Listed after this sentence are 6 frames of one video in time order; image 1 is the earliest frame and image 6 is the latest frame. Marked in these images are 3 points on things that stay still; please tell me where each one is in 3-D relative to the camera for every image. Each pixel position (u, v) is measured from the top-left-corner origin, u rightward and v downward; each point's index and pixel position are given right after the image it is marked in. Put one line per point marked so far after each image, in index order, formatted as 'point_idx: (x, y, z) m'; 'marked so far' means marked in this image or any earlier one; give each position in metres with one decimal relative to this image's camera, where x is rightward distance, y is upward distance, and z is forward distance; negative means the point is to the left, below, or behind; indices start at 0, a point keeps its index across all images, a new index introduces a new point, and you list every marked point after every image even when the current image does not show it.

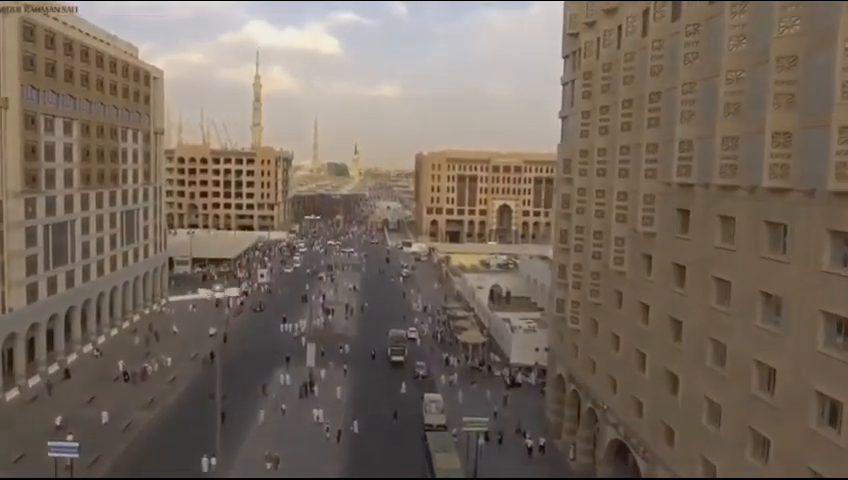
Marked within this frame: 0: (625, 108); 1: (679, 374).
0: (+5.7, +3.6, +20.4) m
1: (+5.8, -3.0, +16.5) m
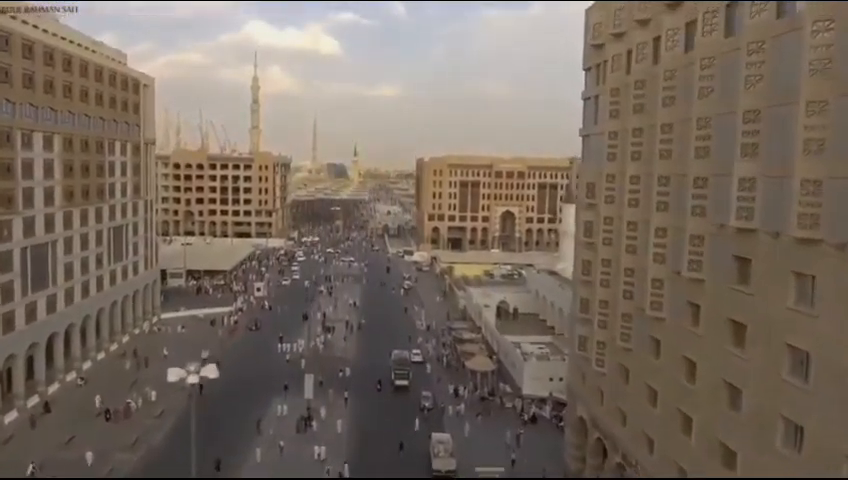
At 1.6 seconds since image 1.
0: (+6.0, +2.6, +18.1) m
1: (+6.1, -4.0, +14.1) m
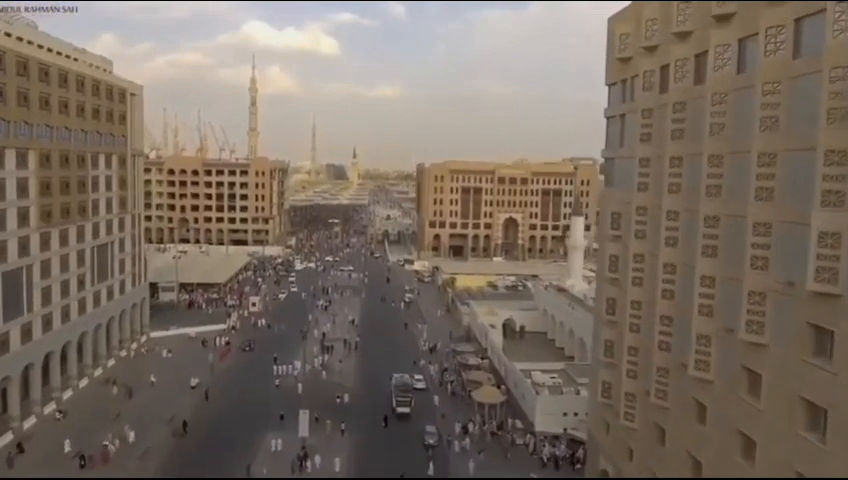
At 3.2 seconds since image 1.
0: (+6.1, +1.6, +15.6) m
1: (+6.2, -5.1, +11.7) m
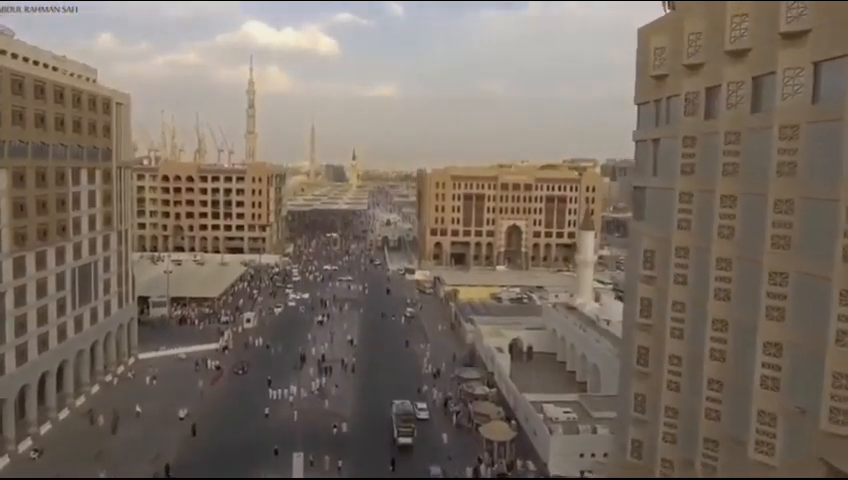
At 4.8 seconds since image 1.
0: (+6.3, +0.5, +13.2) m
1: (+6.4, -6.1, +9.3) m
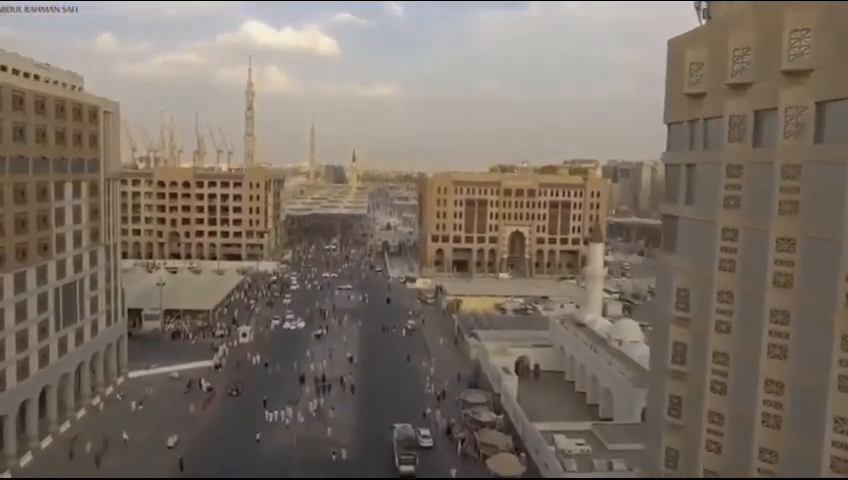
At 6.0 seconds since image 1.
0: (+6.5, -0.3, +11.2) m
1: (+6.6, -7.0, +7.3) m
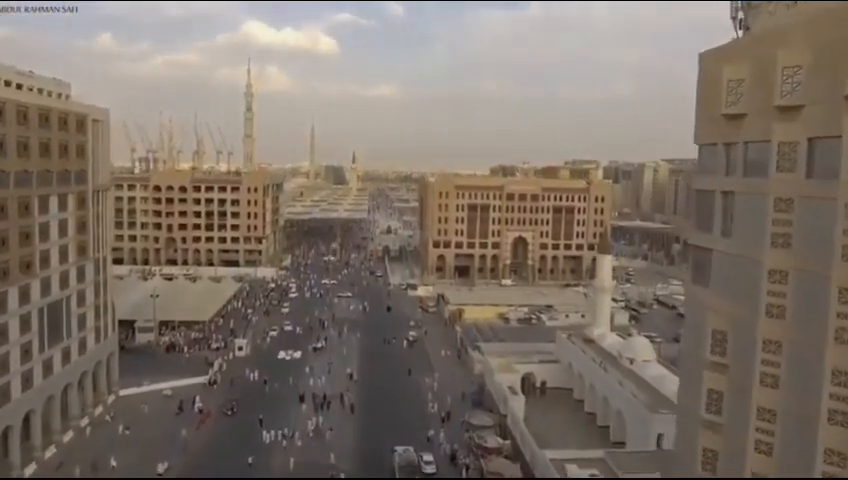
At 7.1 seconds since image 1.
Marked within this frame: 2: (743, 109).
0: (+6.6, -1.0, +9.6) m
1: (+6.7, -7.7, +5.6) m
2: (+6.2, +2.5, +14.1) m
